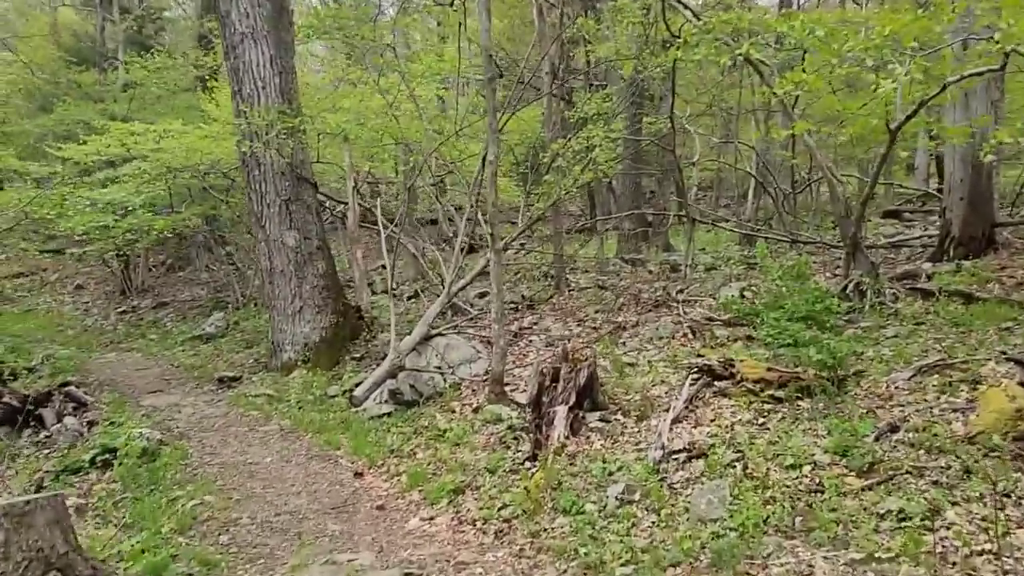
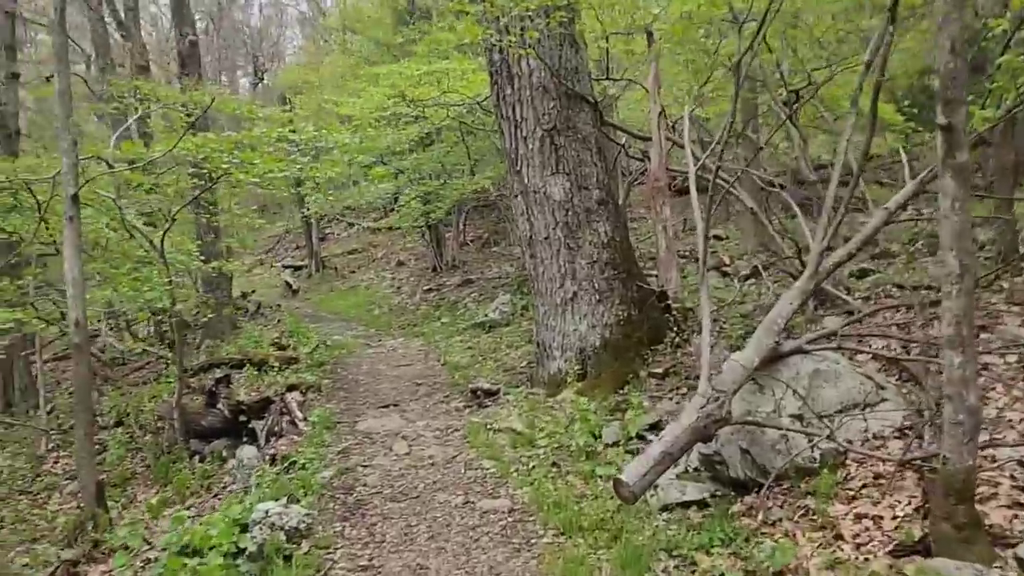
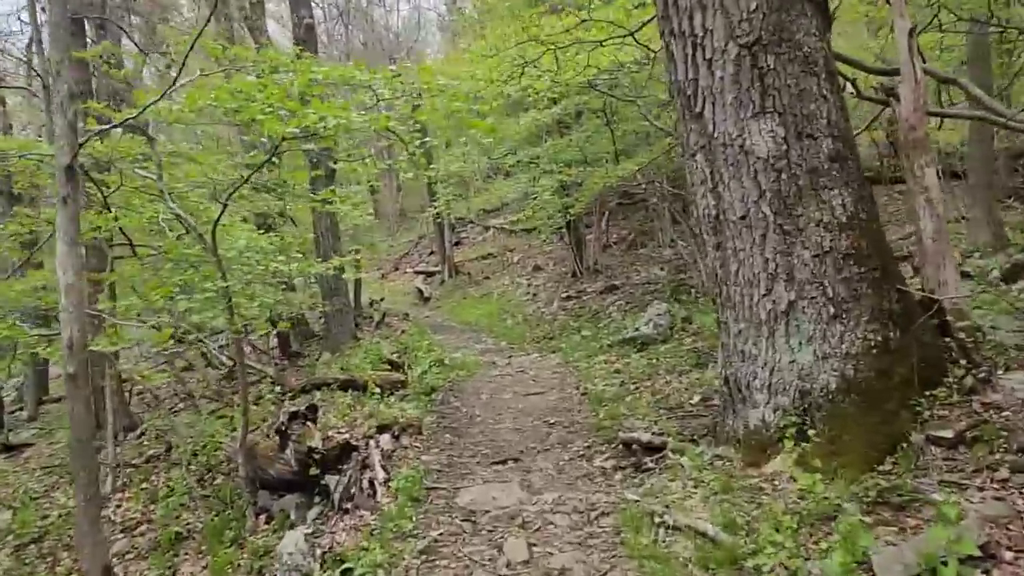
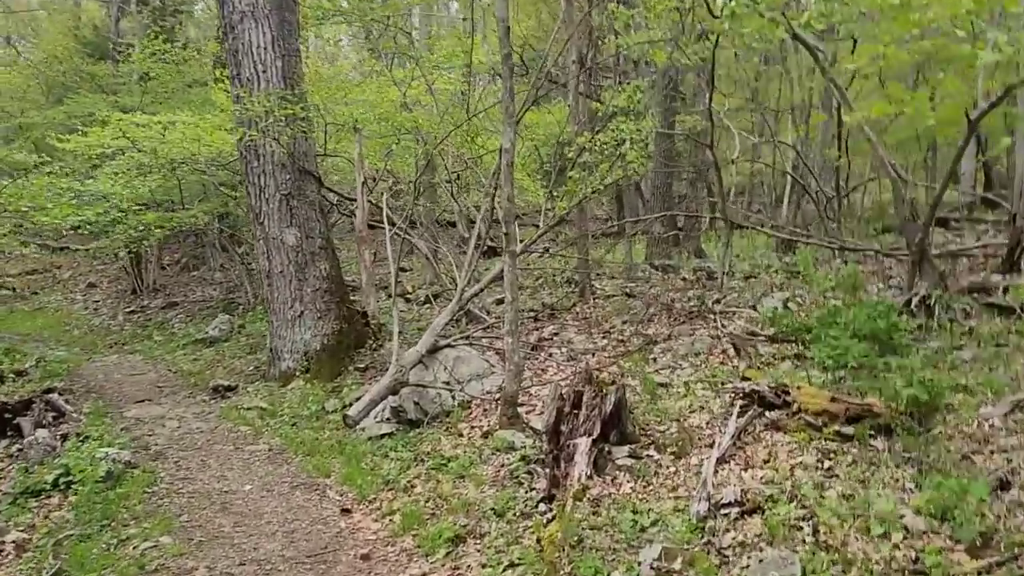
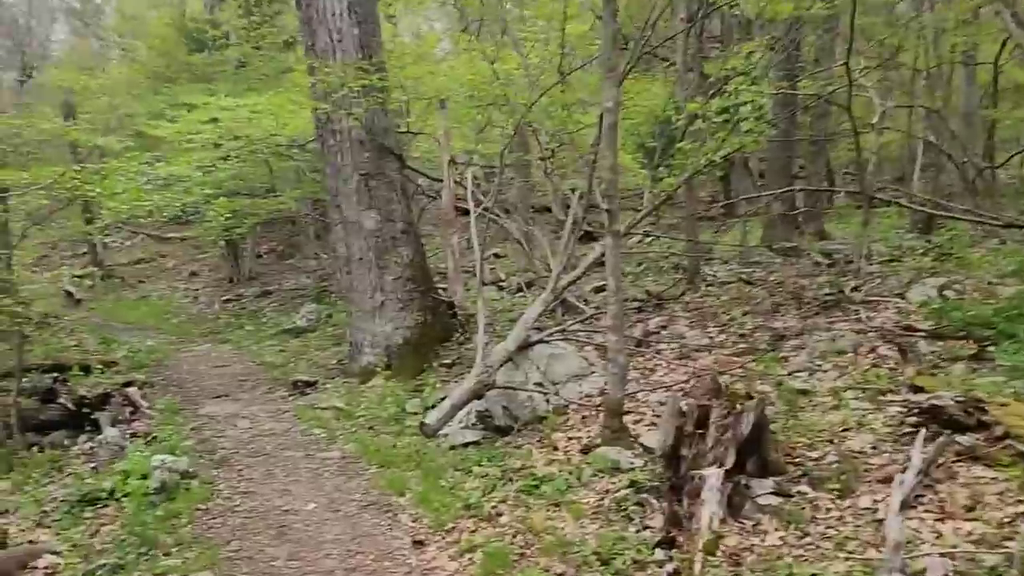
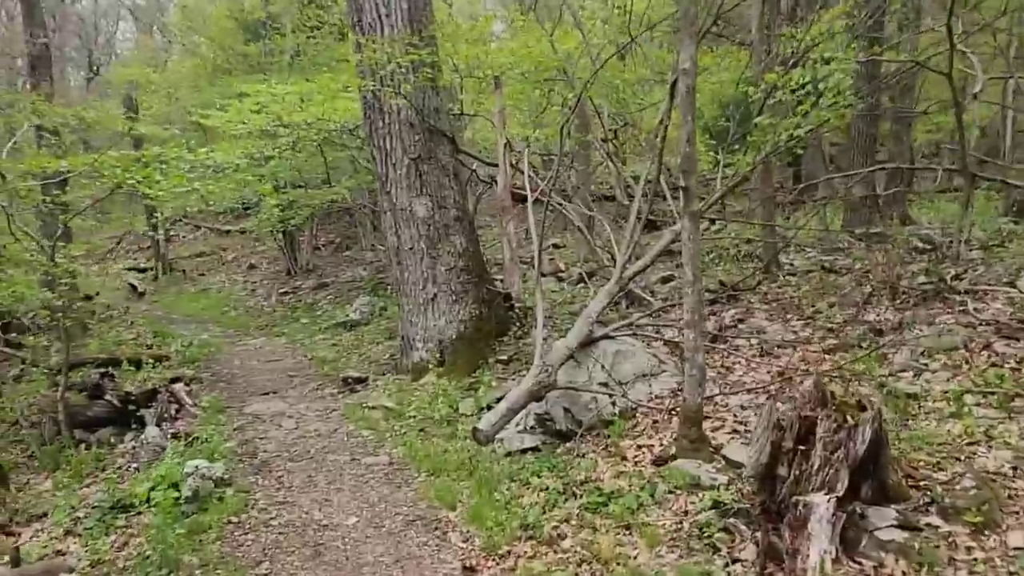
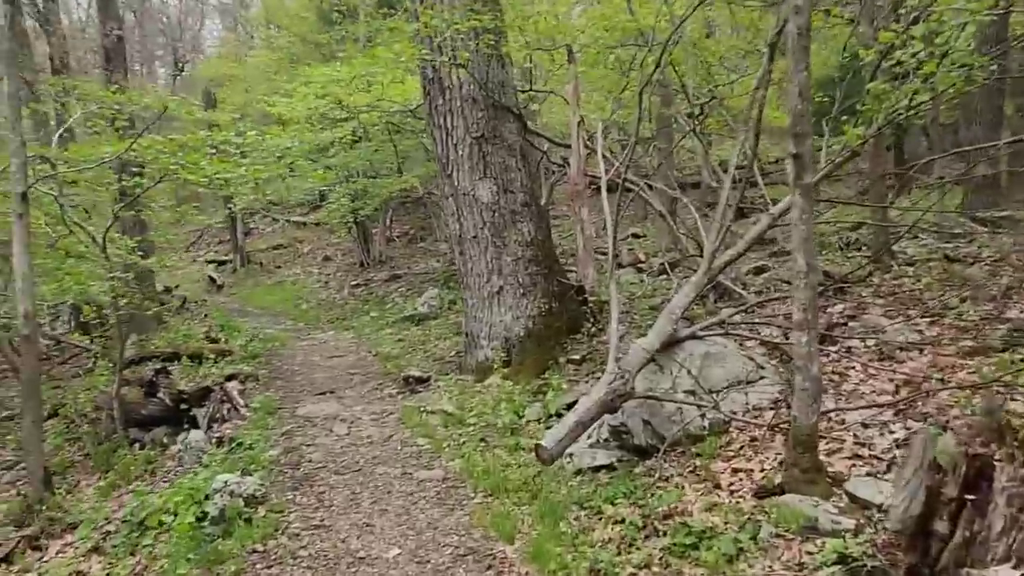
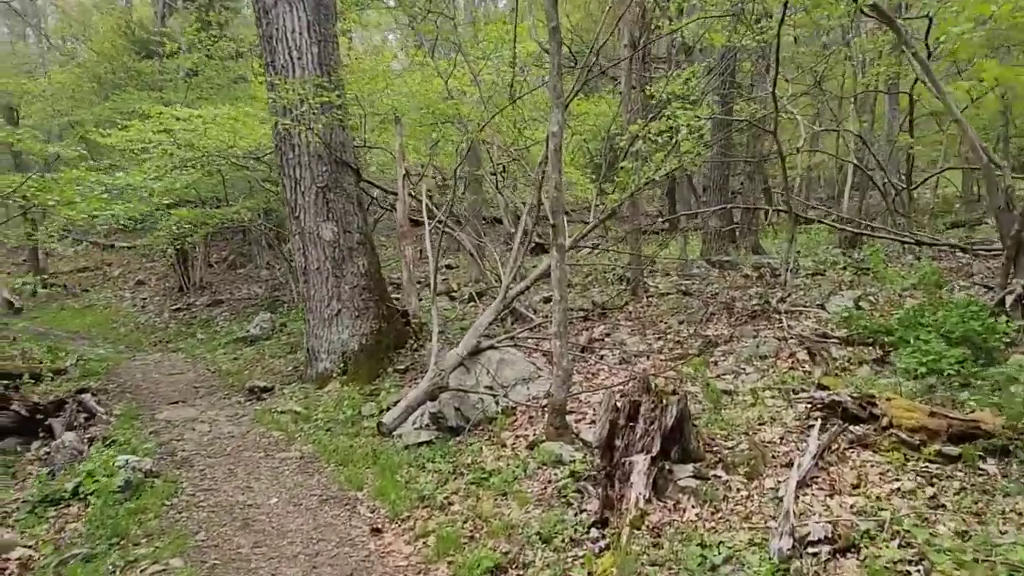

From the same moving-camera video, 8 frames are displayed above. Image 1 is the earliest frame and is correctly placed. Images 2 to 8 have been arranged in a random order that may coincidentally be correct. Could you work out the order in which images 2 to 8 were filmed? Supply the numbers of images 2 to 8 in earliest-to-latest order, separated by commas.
4, 8, 5, 6, 7, 2, 3
